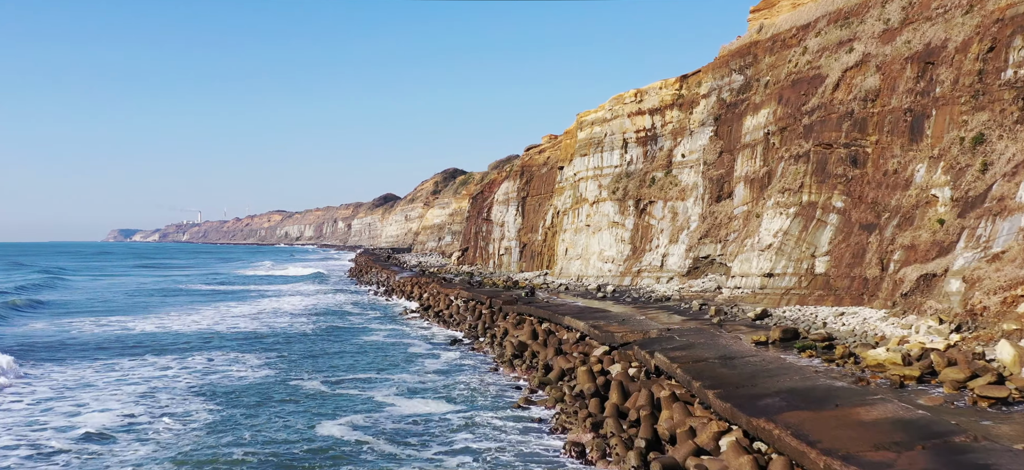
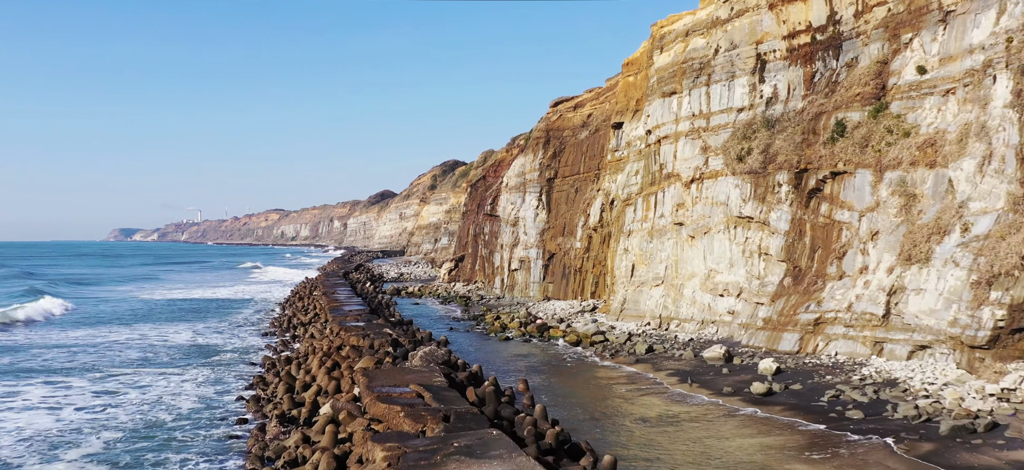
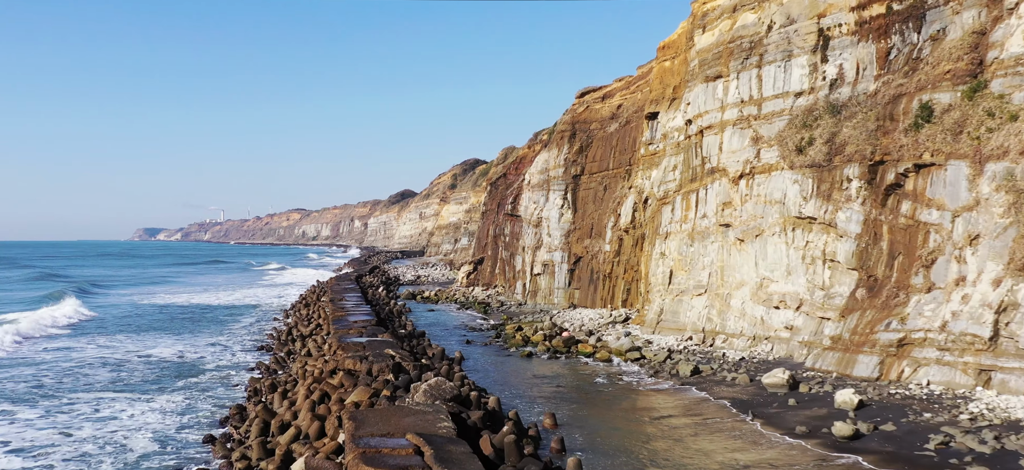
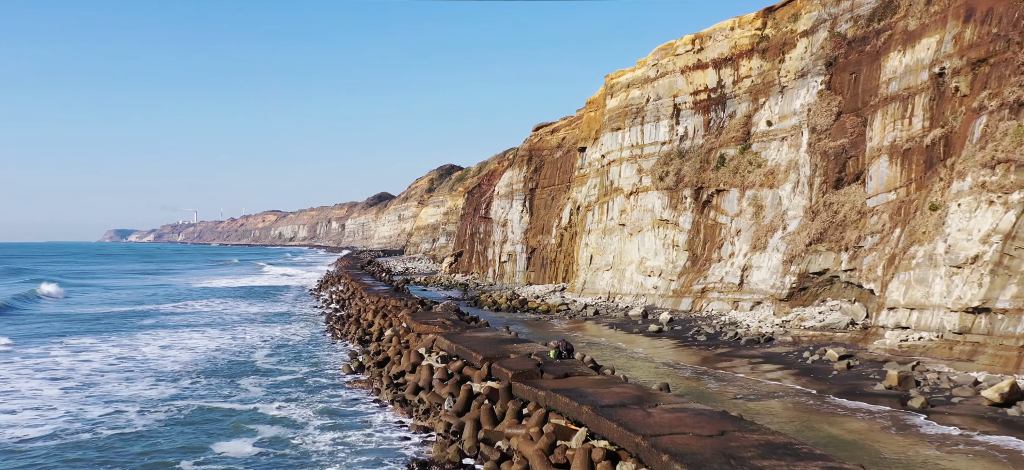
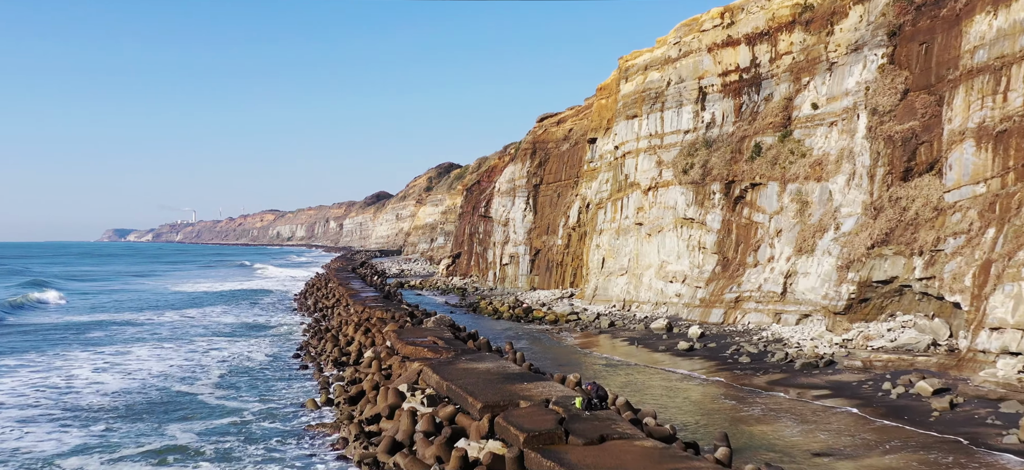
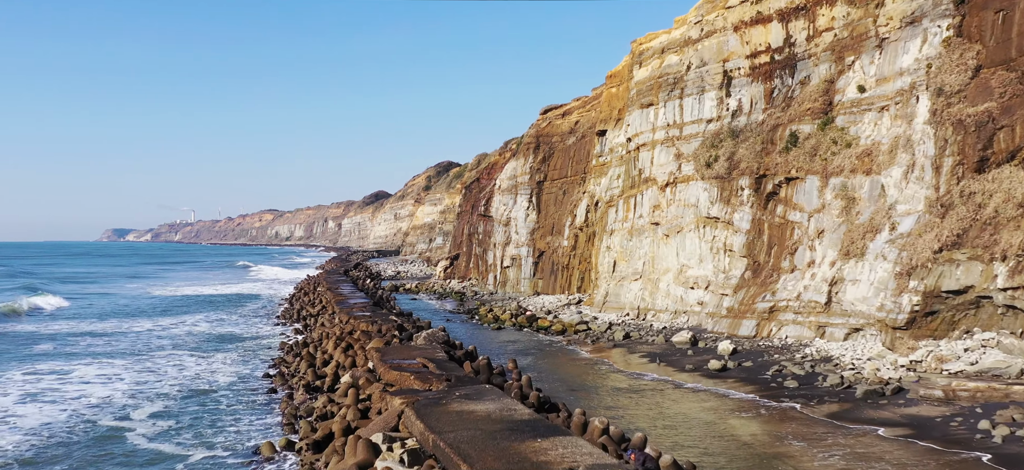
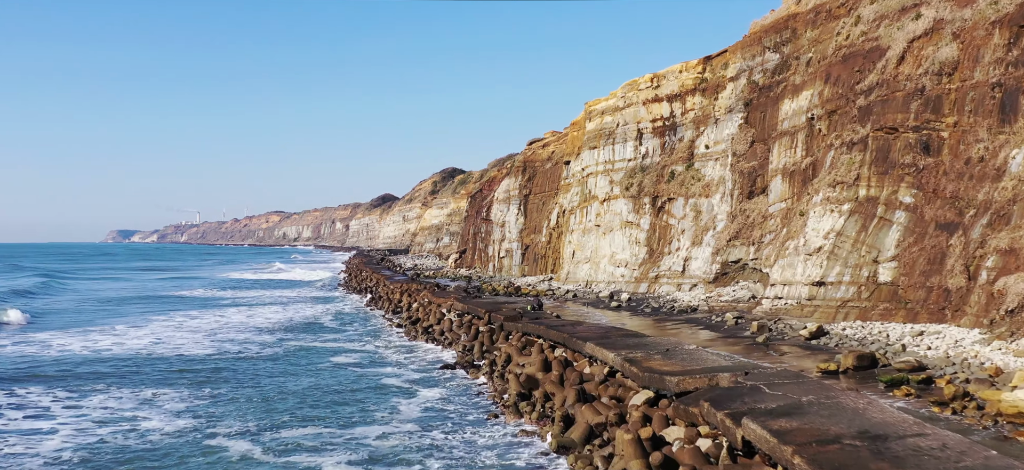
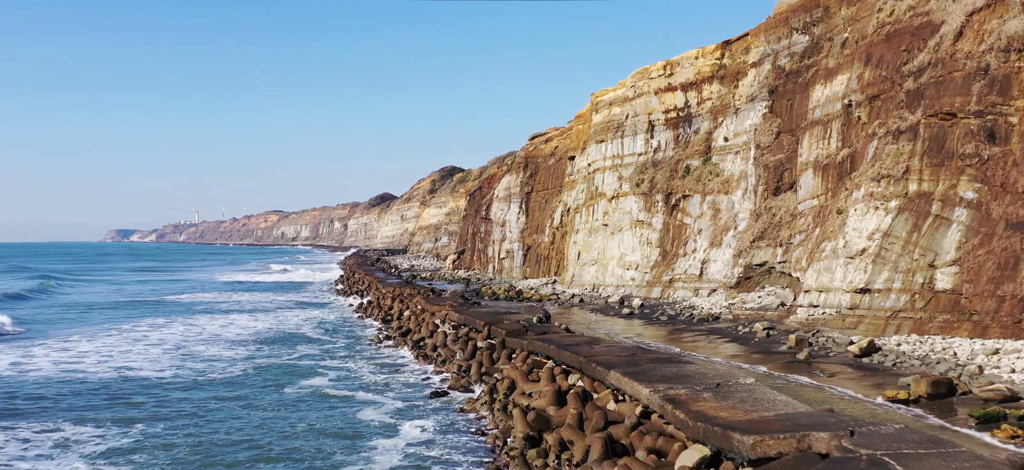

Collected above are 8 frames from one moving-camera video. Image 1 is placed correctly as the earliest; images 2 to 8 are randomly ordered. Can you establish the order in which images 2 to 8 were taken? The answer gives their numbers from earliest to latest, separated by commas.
7, 8, 4, 5, 6, 2, 3
